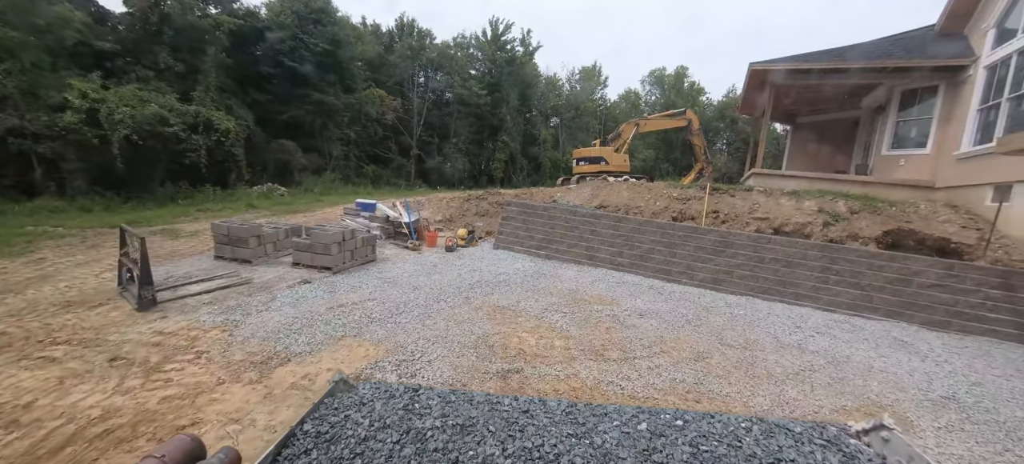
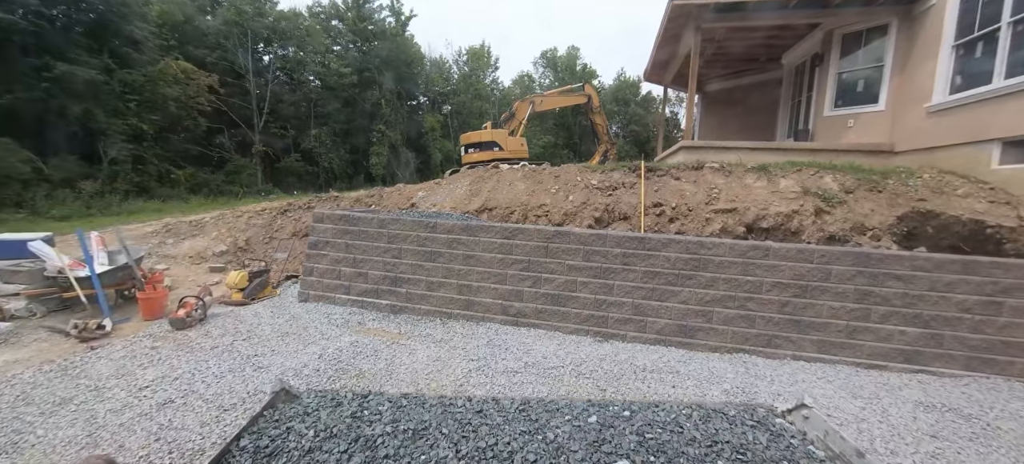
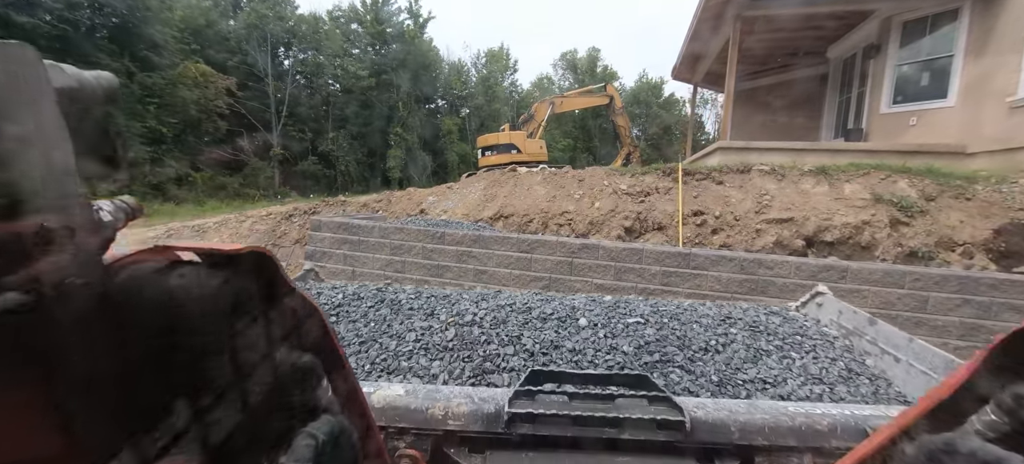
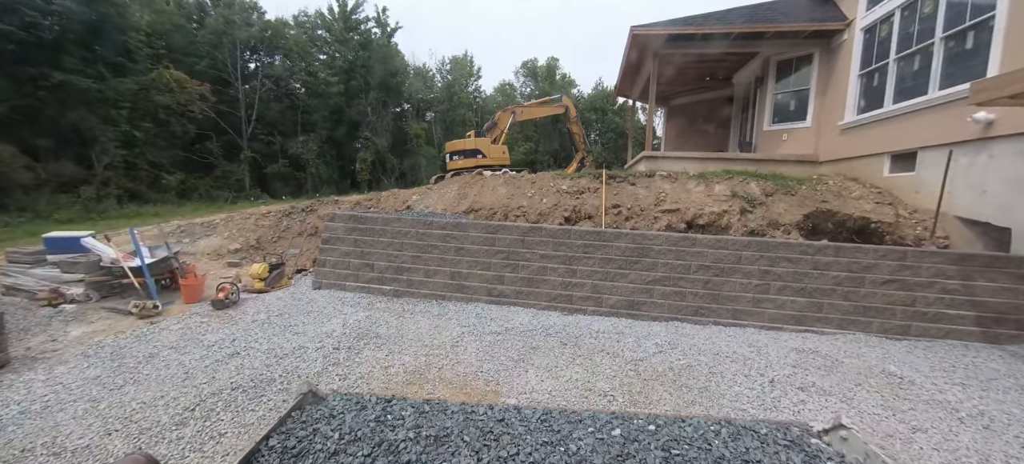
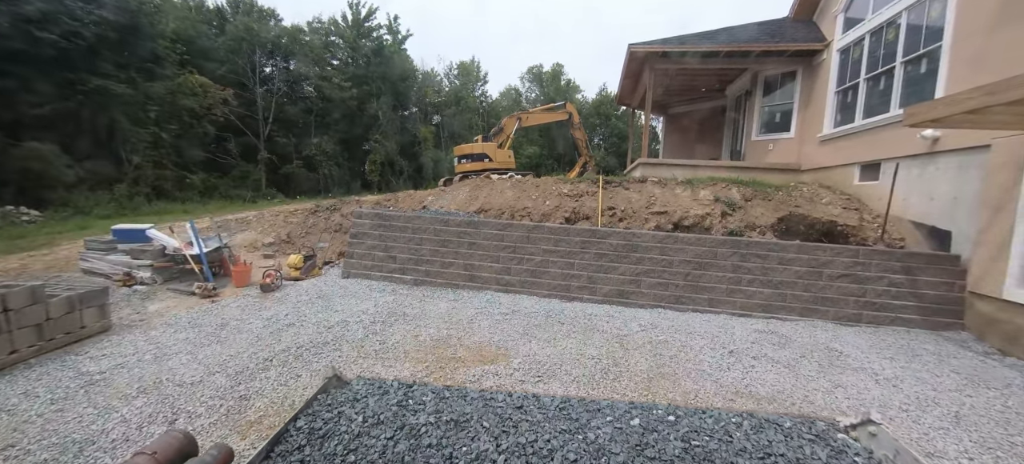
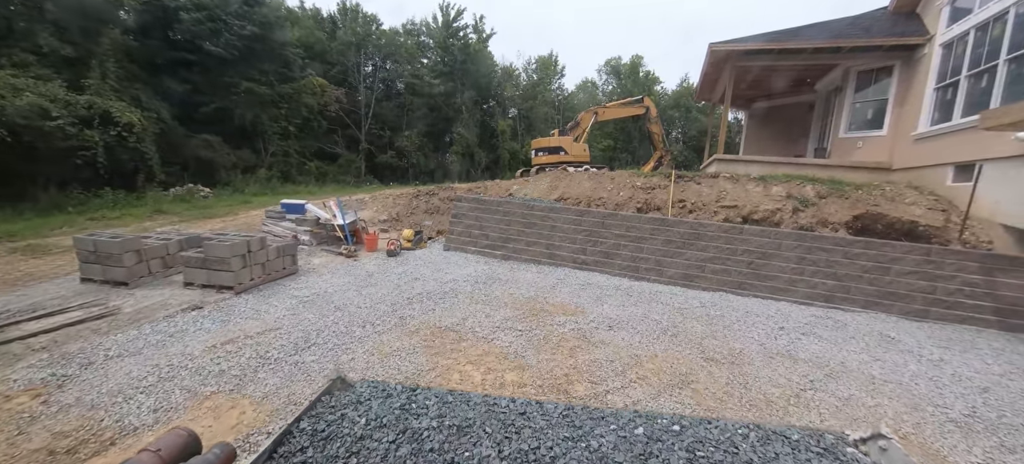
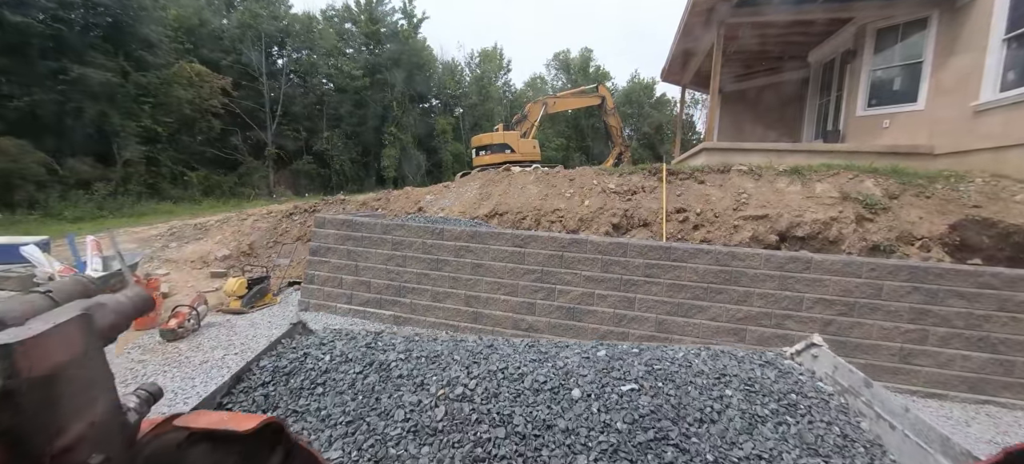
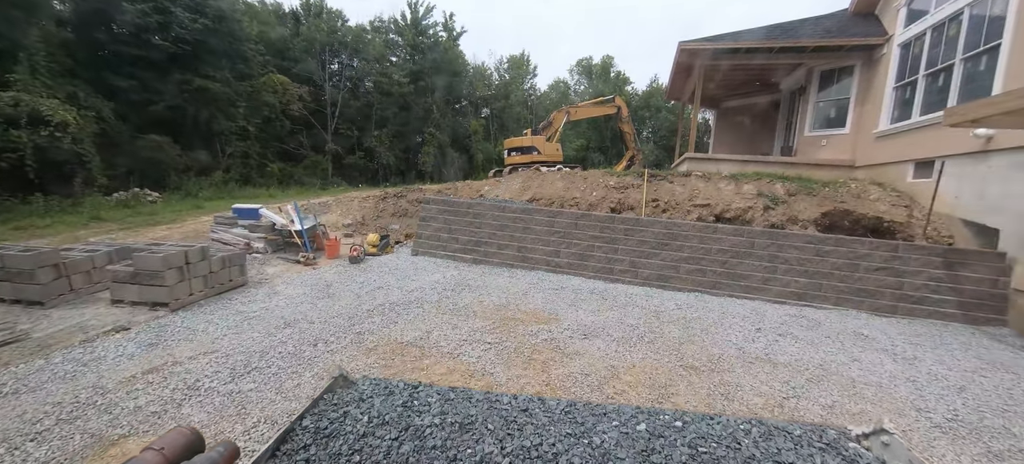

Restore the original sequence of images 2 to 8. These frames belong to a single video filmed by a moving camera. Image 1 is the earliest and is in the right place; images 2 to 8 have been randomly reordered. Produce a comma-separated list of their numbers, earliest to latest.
6, 8, 5, 4, 2, 7, 3
